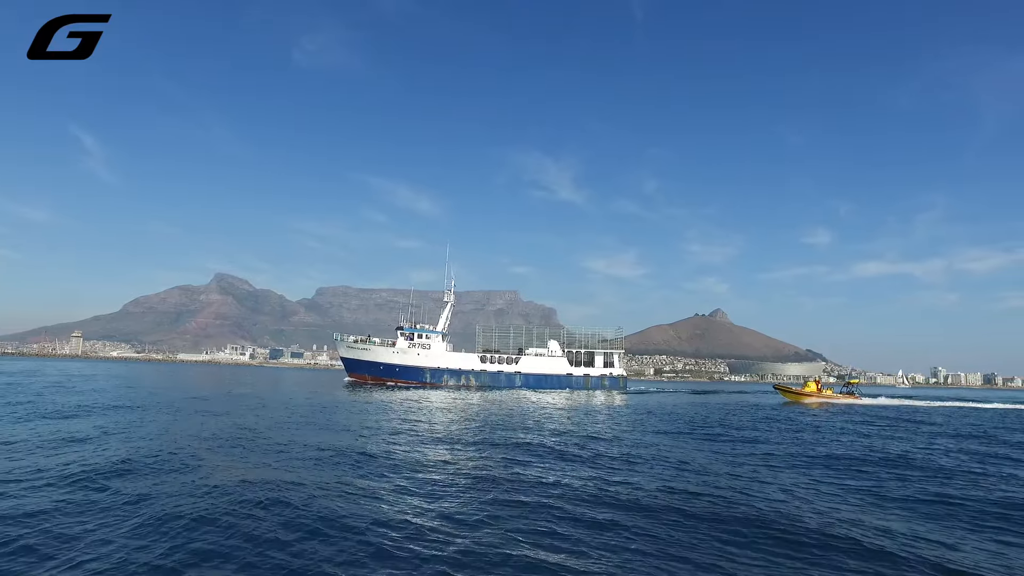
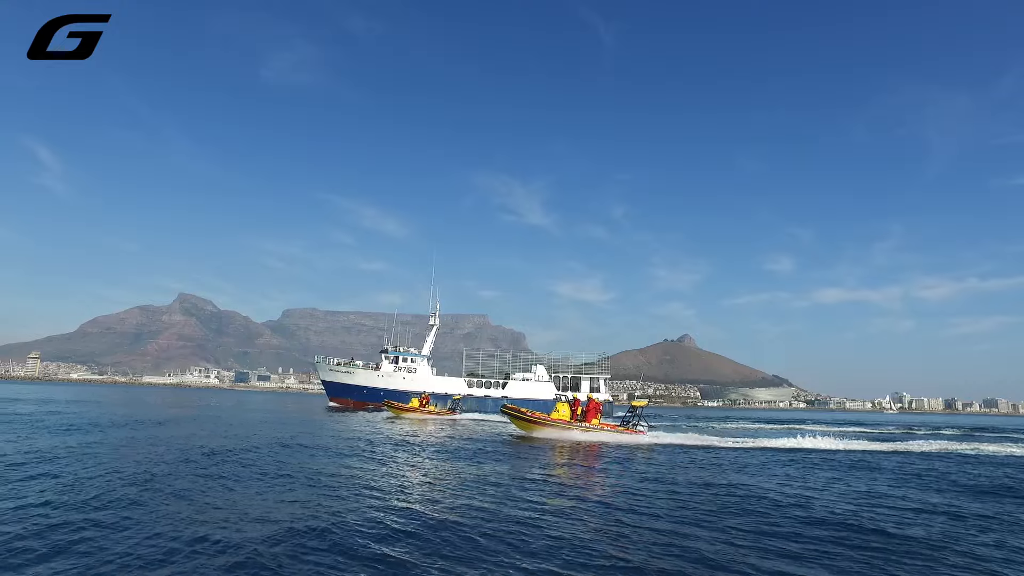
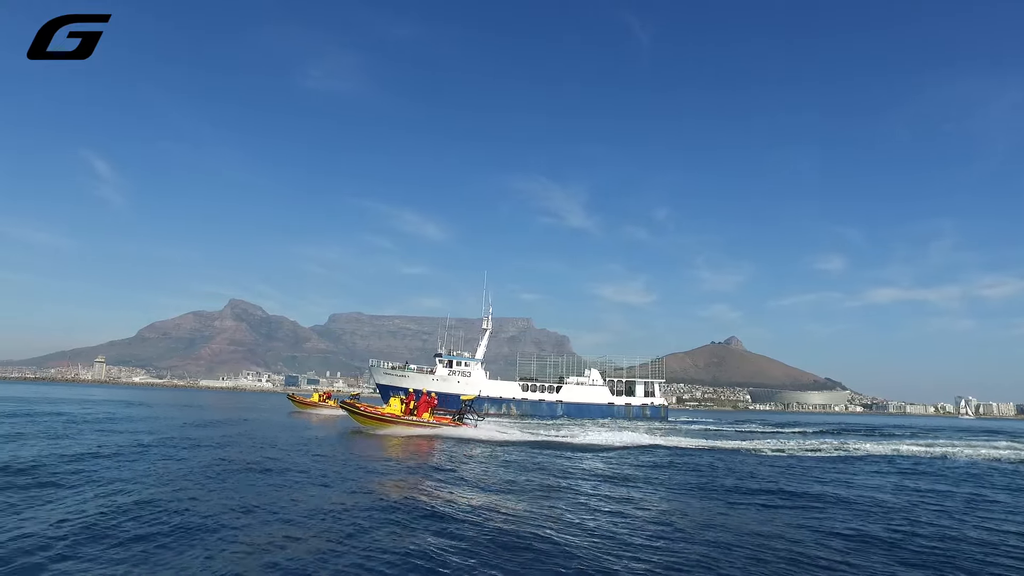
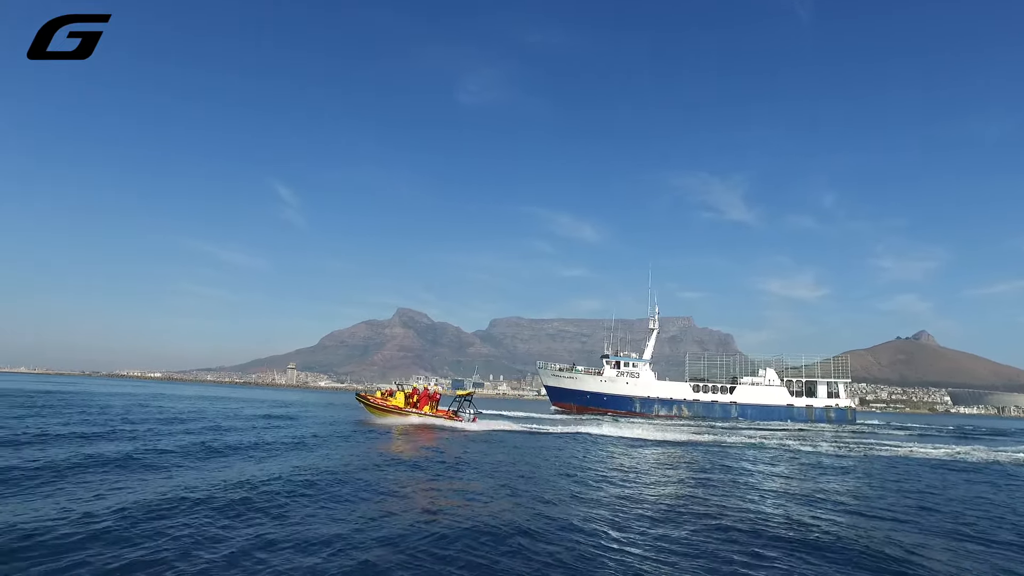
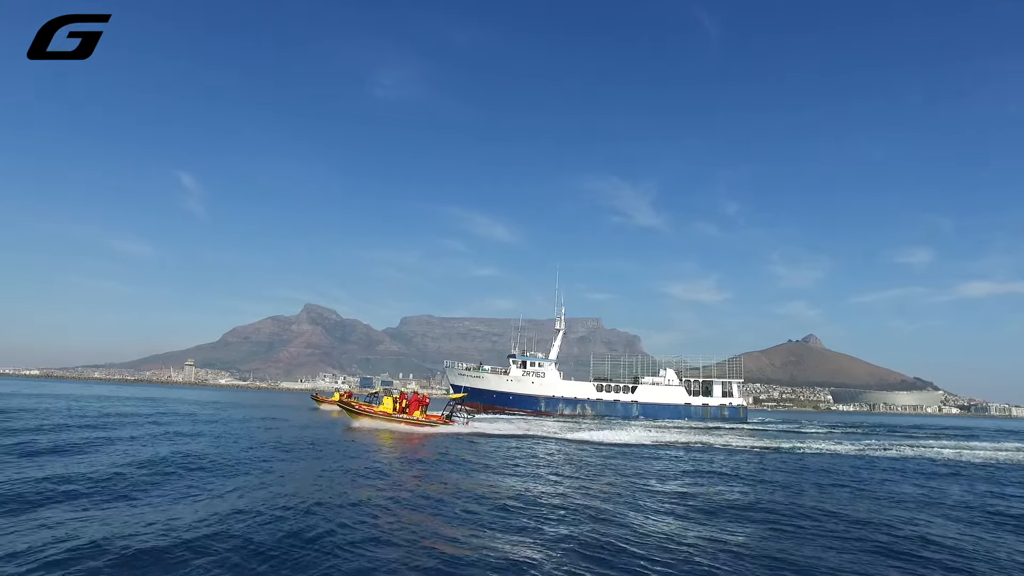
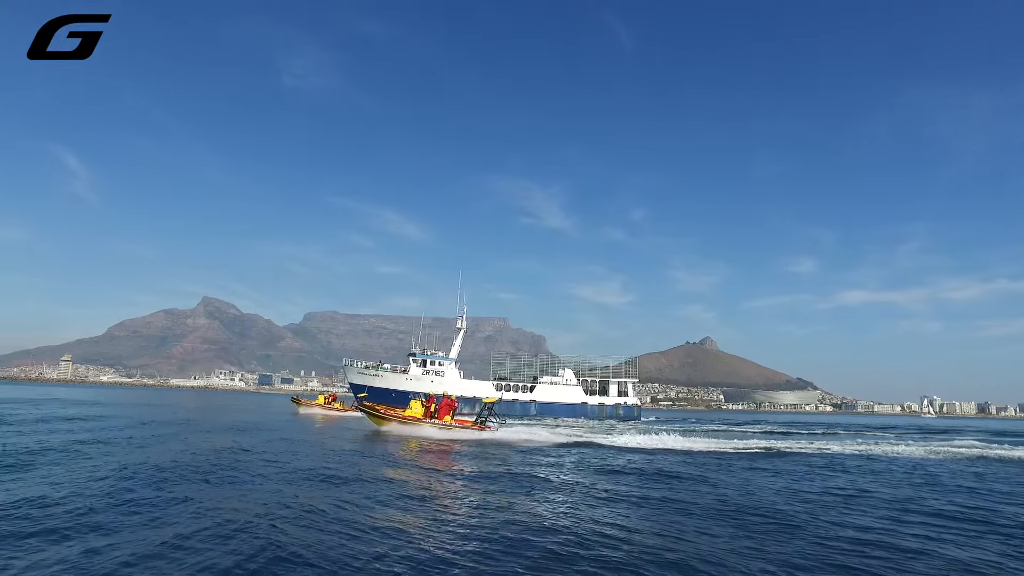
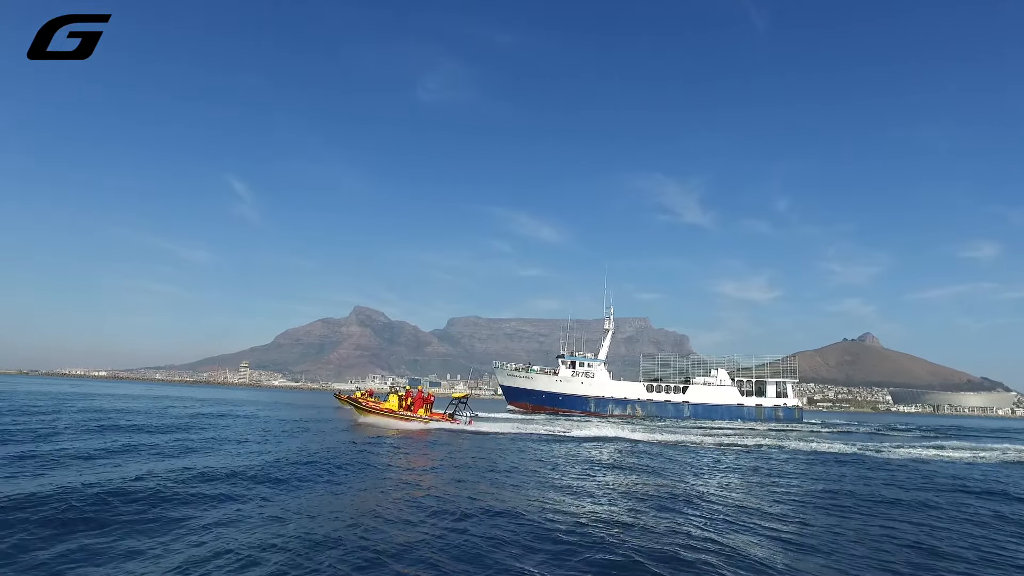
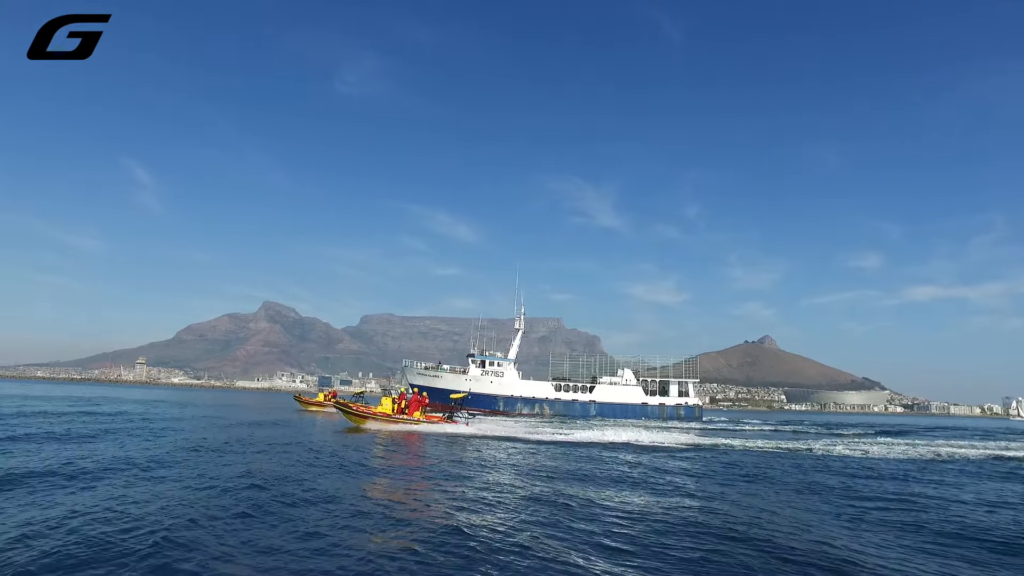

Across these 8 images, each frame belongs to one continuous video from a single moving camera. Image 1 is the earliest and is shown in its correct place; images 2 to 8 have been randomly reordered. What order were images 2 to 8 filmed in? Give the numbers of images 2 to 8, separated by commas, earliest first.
2, 6, 3, 8, 5, 7, 4
